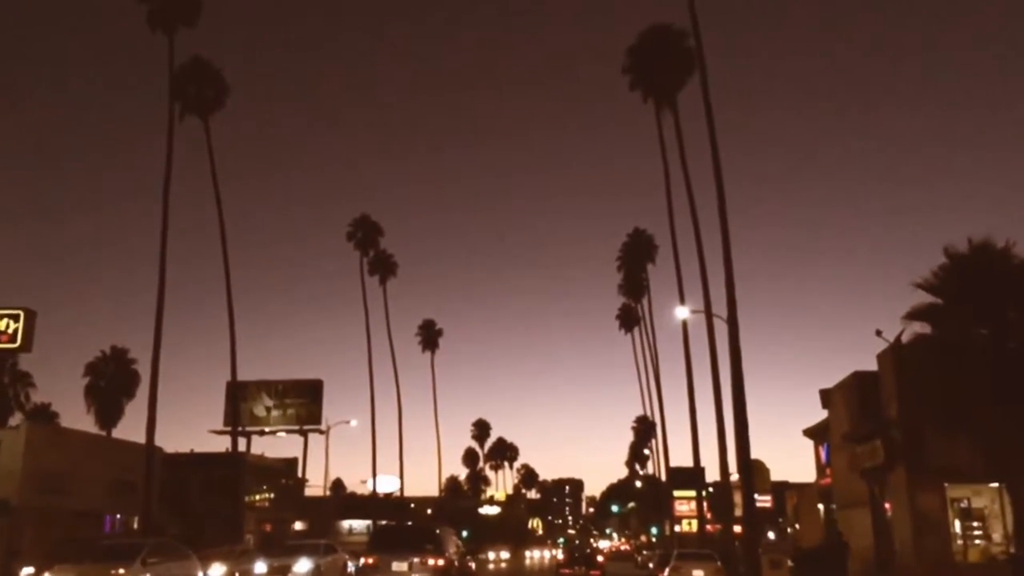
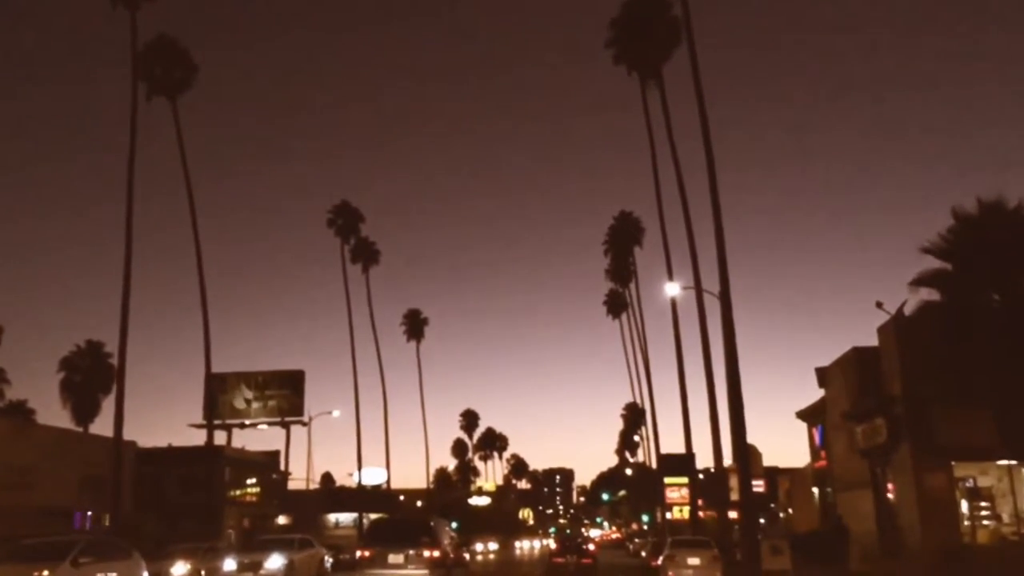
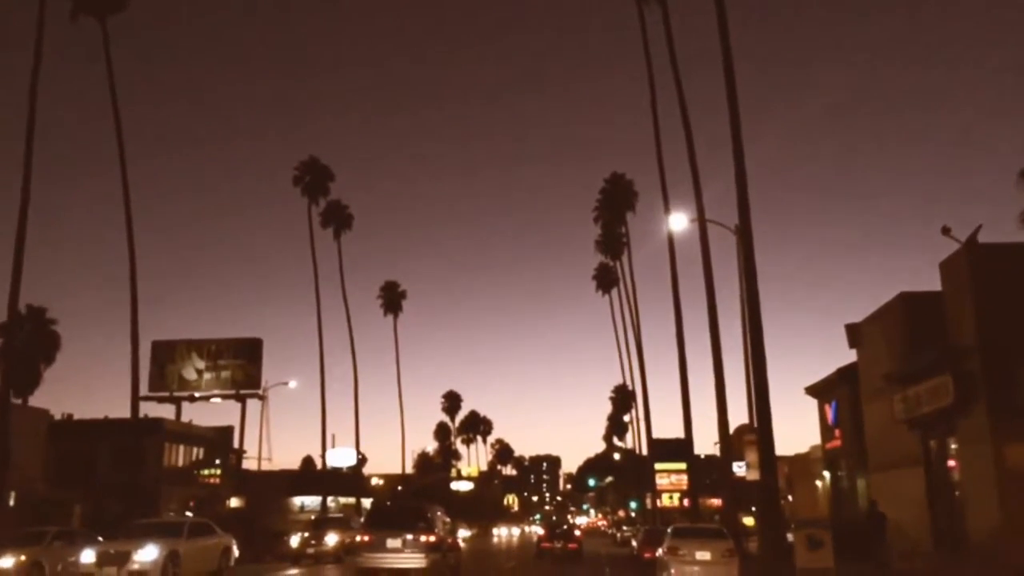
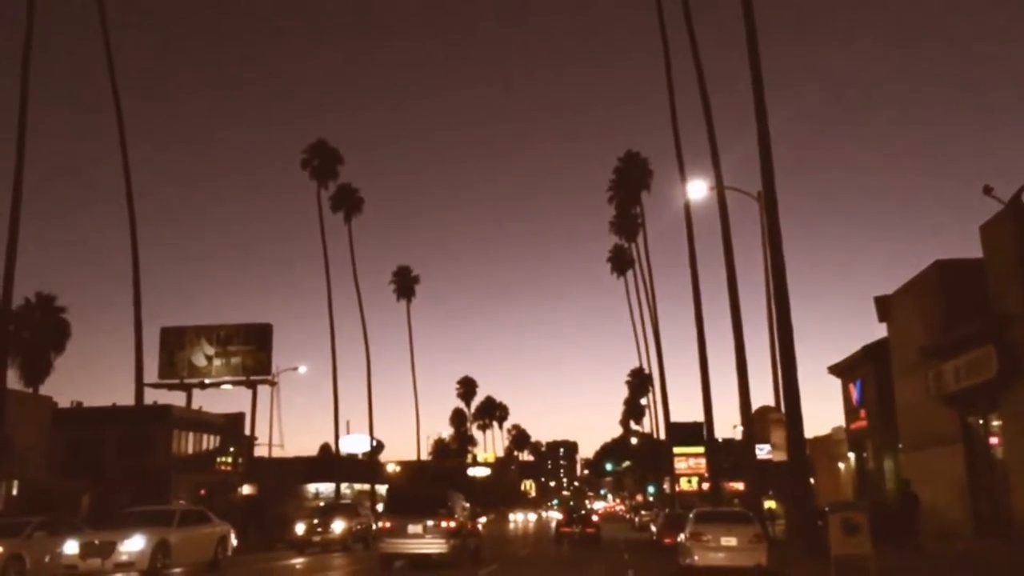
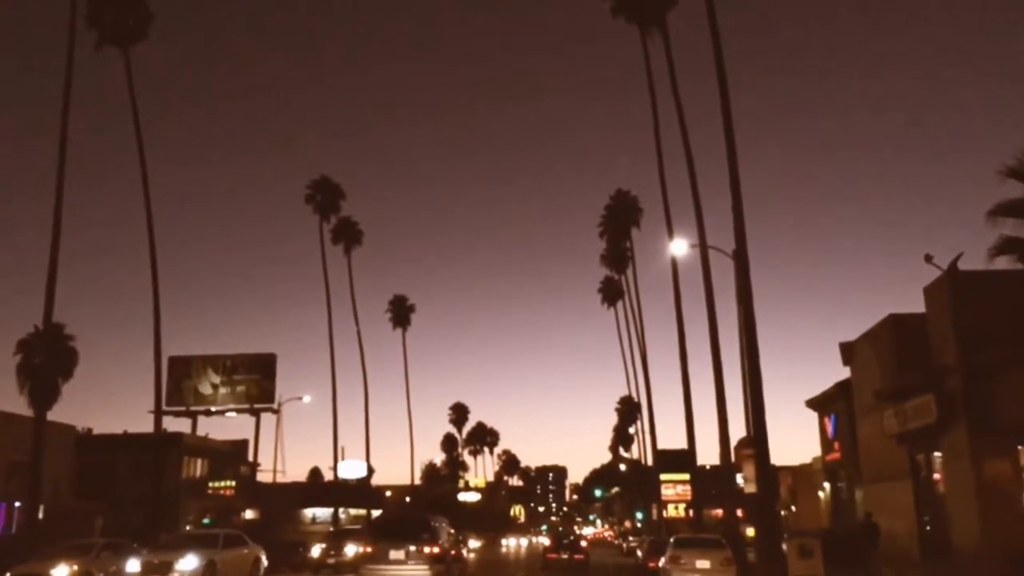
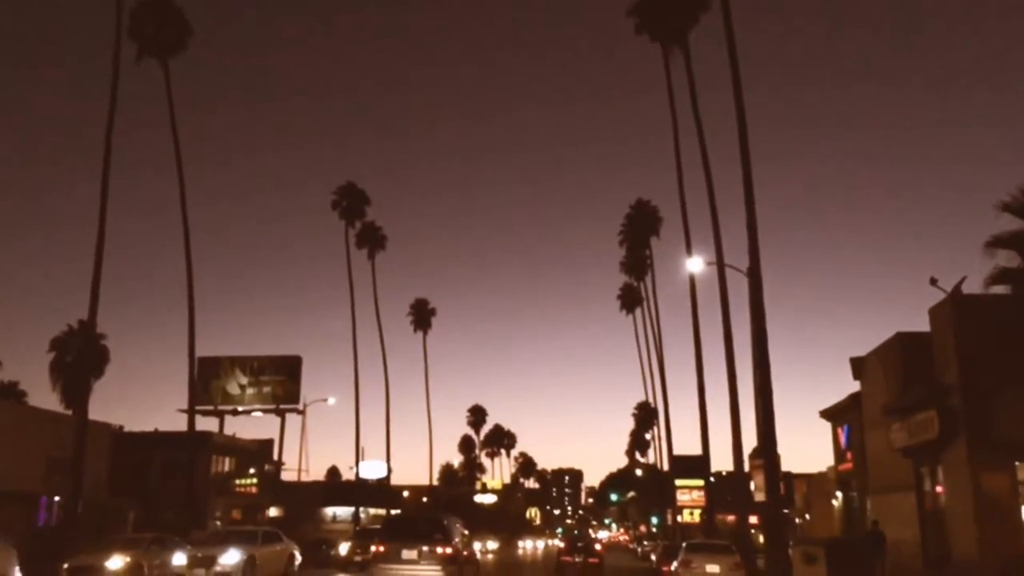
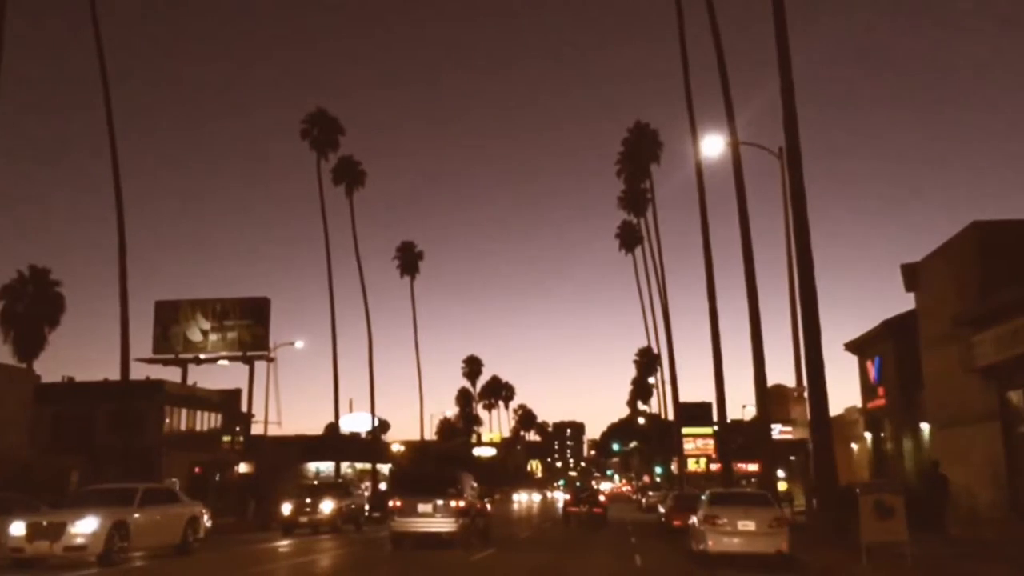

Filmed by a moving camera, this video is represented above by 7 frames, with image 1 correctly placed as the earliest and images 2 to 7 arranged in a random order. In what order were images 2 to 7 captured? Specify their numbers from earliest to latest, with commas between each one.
2, 6, 5, 3, 4, 7
